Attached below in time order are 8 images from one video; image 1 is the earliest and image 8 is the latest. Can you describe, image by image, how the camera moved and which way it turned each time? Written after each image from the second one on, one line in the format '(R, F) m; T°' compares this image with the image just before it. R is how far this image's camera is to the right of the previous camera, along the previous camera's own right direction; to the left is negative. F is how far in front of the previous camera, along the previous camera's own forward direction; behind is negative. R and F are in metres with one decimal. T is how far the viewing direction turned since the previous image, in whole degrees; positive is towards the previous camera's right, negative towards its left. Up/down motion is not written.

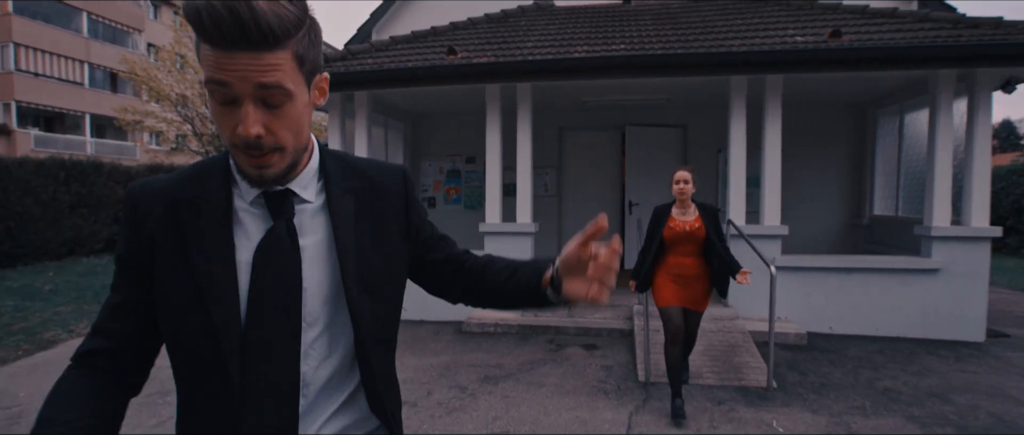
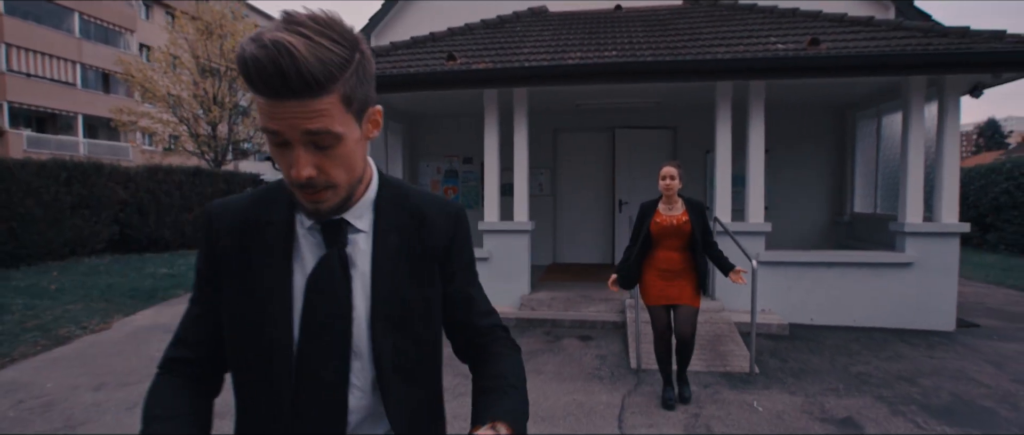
(-0.1, -0.3) m; +1°
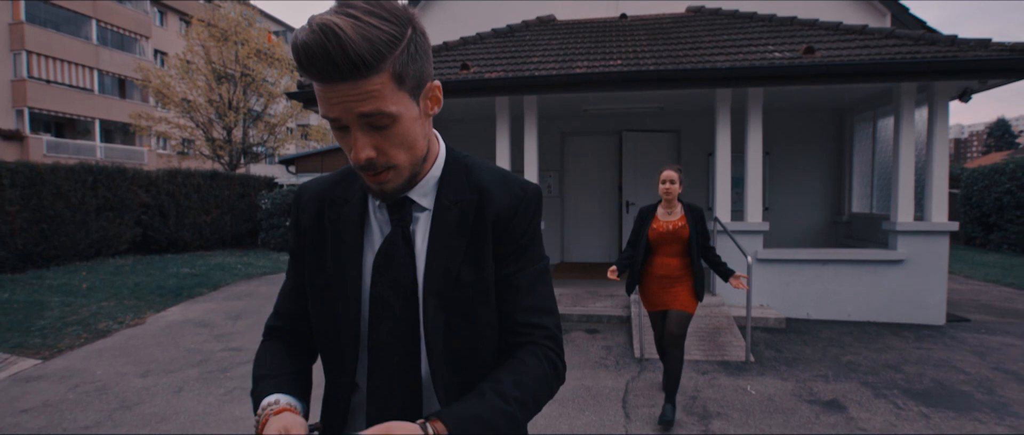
(0.0, -0.4) m; -1°
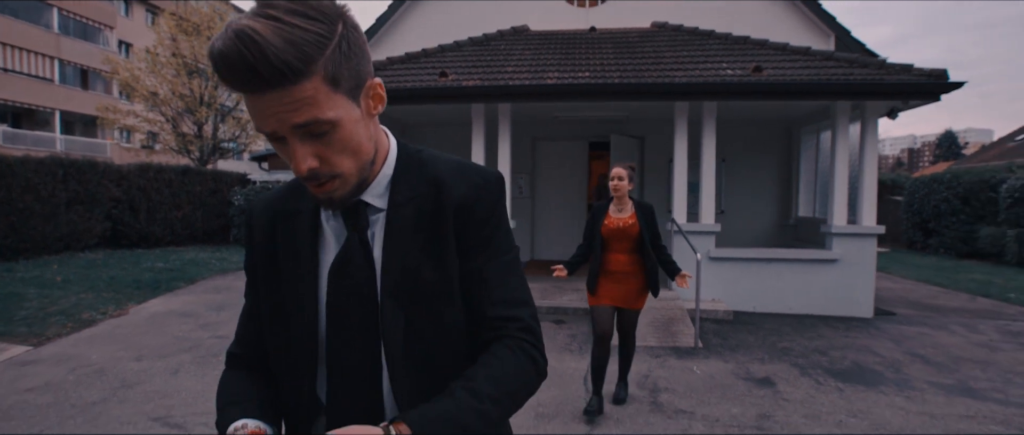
(-0.1, -0.5) m; +3°
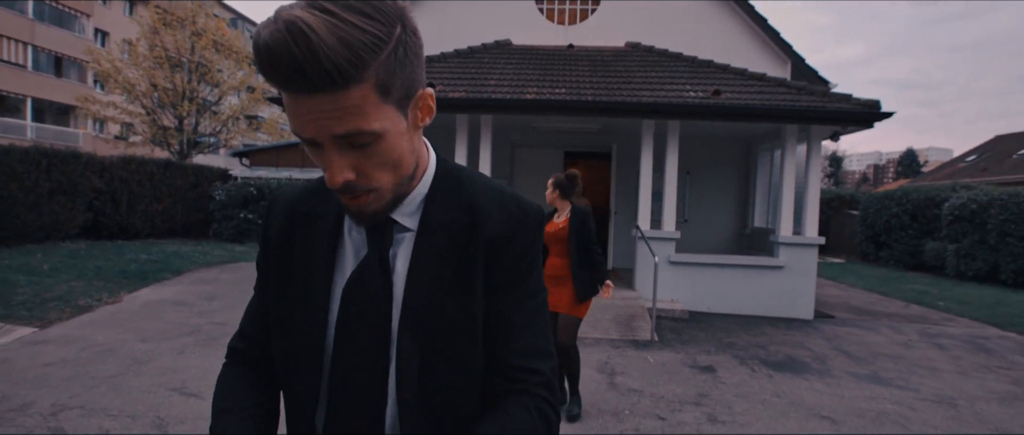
(0.0, -0.7) m; +2°
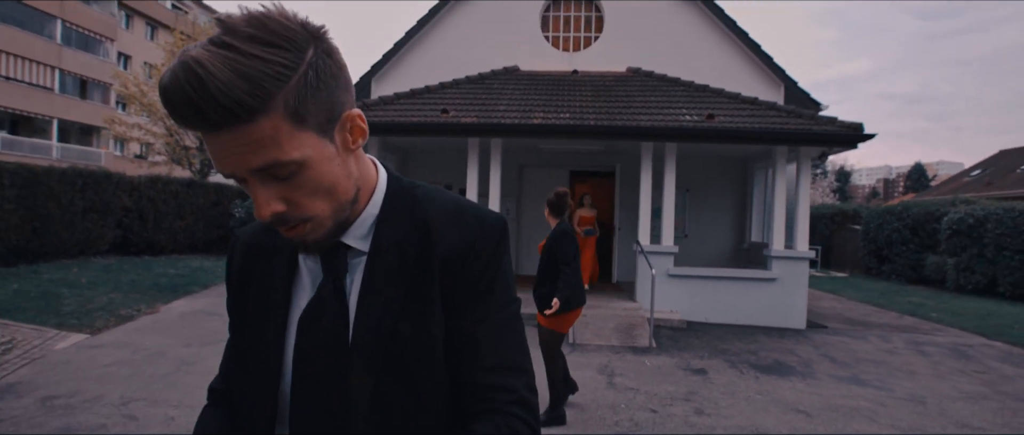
(0.0, -0.6) m; -1°
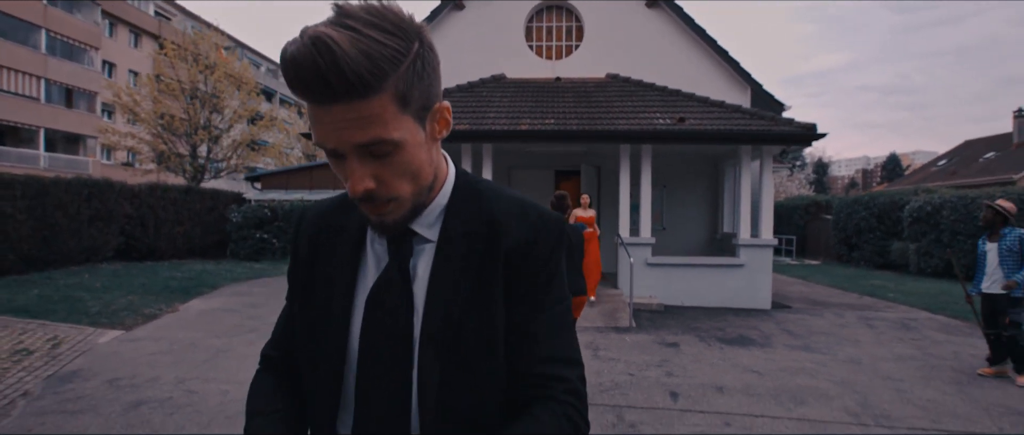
(-0.1, -0.9) m; +1°
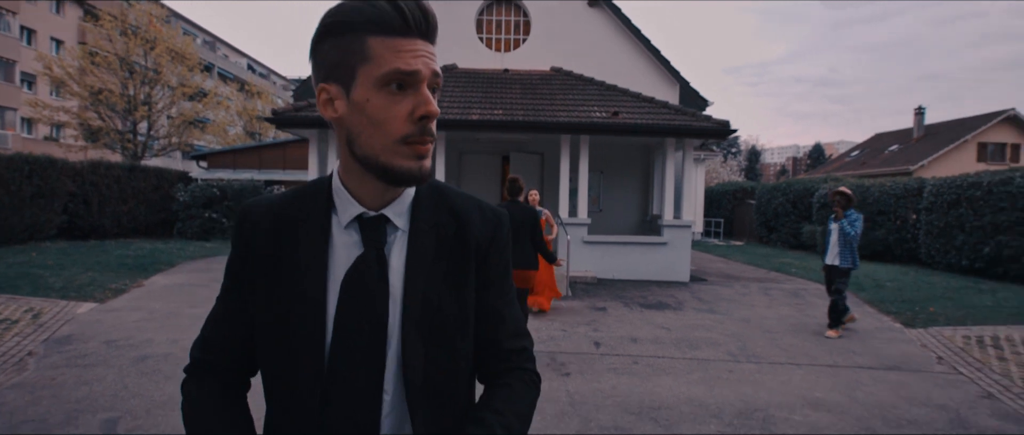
(-0.1, -1.0) m; +5°
